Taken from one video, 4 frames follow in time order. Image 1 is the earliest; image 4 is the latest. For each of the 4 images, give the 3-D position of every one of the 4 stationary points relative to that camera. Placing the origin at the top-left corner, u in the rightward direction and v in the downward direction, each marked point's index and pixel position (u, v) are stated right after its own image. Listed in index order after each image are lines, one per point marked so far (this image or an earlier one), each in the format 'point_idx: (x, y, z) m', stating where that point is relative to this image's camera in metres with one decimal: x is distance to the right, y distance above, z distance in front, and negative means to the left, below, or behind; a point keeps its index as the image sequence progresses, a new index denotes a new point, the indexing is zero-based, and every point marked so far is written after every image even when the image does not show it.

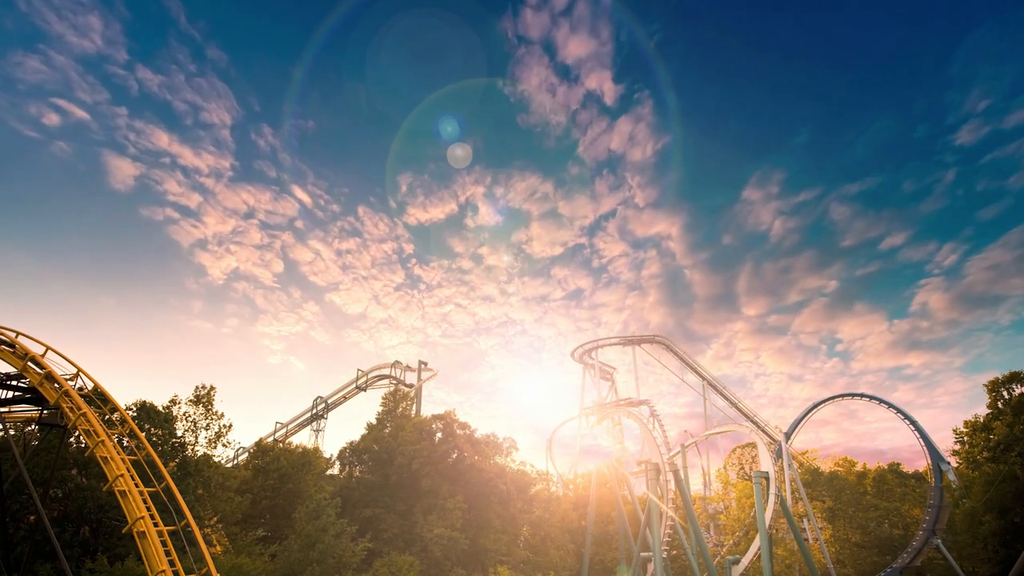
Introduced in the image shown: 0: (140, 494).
0: (-13.5, -7.6, +19.6) m
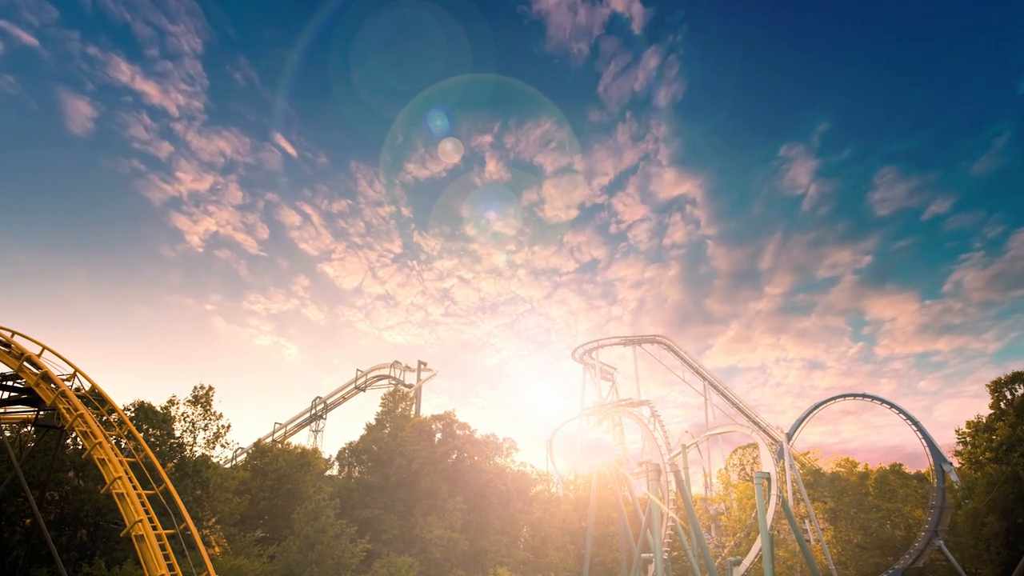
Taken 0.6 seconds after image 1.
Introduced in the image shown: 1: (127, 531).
0: (-13.5, -7.6, +19.4) m
1: (-13.6, -8.6, +19.0) m
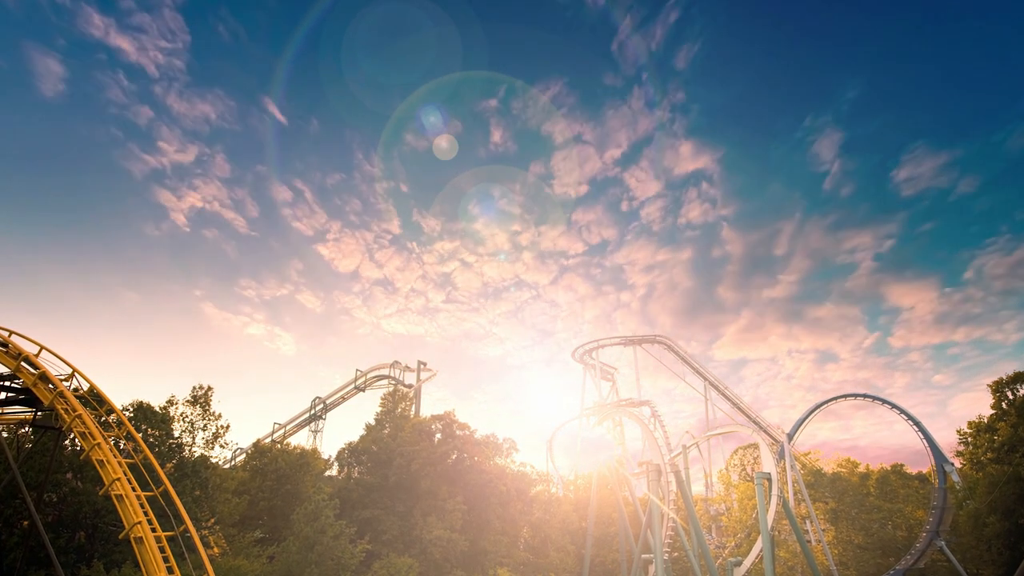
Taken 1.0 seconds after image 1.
0: (-13.5, -7.6, +19.3) m
1: (-13.6, -8.6, +18.9) m
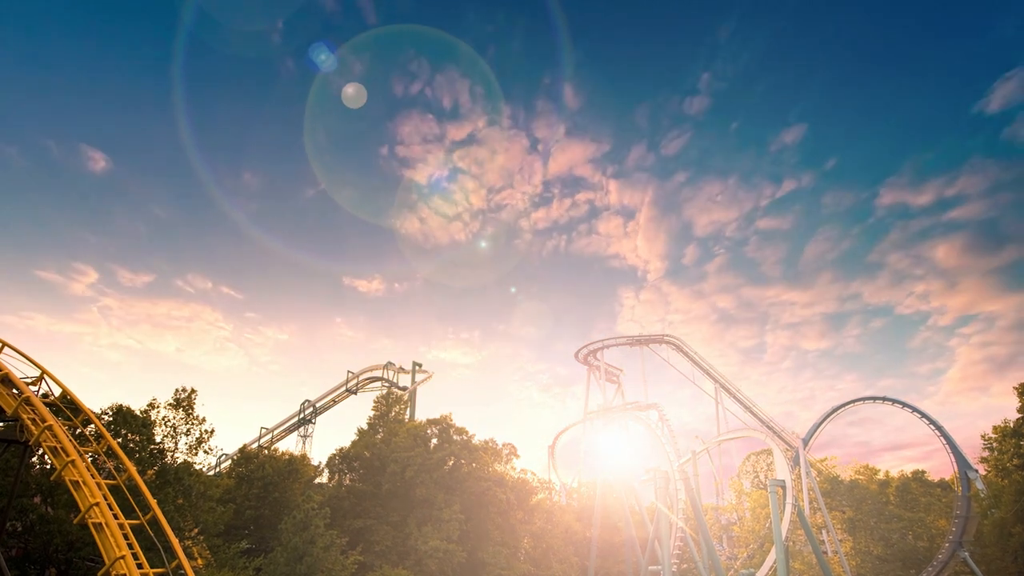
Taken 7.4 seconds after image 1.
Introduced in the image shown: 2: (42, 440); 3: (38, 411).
0: (-13.7, -7.4, +17.6) m
1: (-13.8, -8.5, +17.1) m
2: (-17.3, -5.3, +19.3) m
3: (-17.6, -4.3, +19.5) m
